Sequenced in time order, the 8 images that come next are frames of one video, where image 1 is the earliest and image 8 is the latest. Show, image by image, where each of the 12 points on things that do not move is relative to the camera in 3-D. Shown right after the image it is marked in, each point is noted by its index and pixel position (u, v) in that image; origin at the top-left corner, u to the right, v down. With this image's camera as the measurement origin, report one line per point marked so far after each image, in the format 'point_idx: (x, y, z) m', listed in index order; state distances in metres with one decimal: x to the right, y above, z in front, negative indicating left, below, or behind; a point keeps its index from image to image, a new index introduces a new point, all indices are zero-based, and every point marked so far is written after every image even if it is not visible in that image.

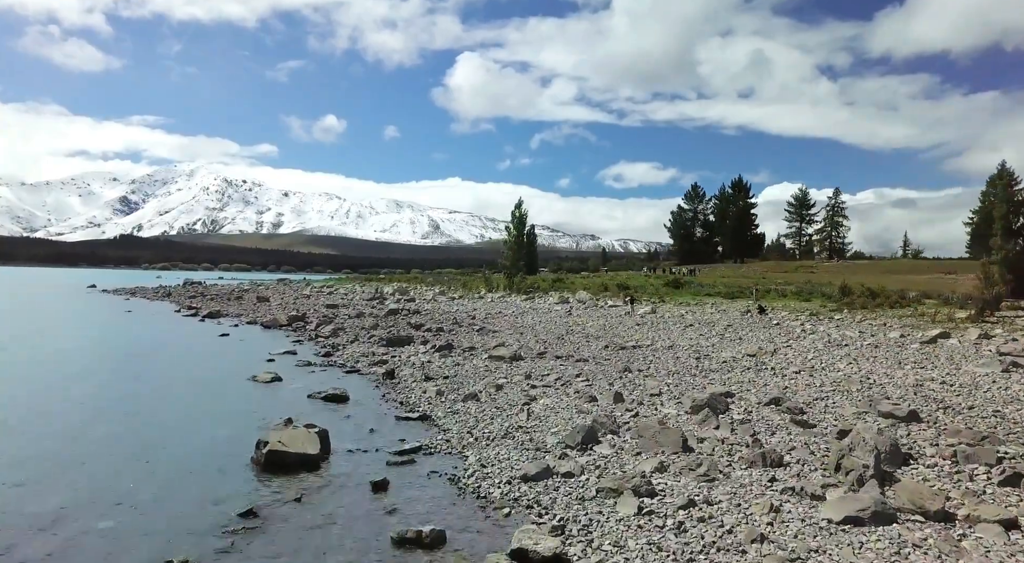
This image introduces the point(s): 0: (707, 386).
0: (+4.9, -2.7, +18.1) m
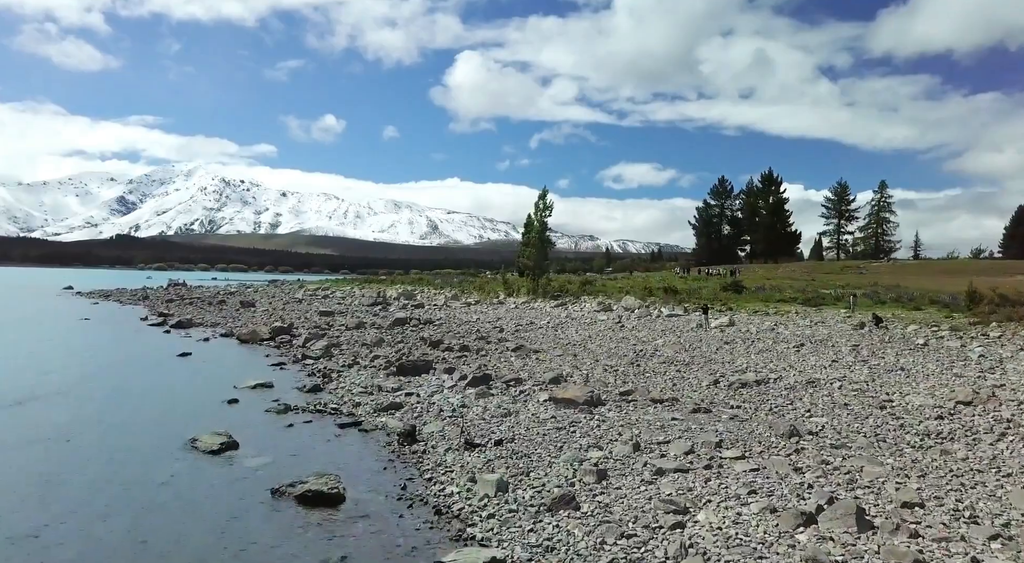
0: (+6.7, -2.8, +10.0) m
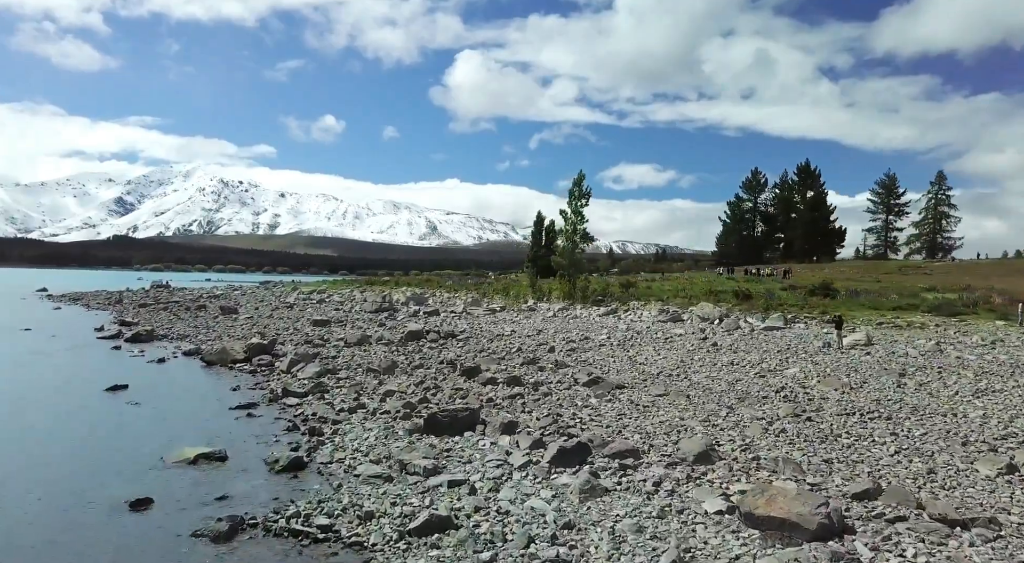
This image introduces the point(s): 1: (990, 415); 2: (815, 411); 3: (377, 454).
0: (+8.6, -2.9, +1.7) m
1: (+9.1, -2.6, +13.8) m
2: (+6.3, -2.6, +14.7) m
3: (-2.5, -3.1, +13.1) m
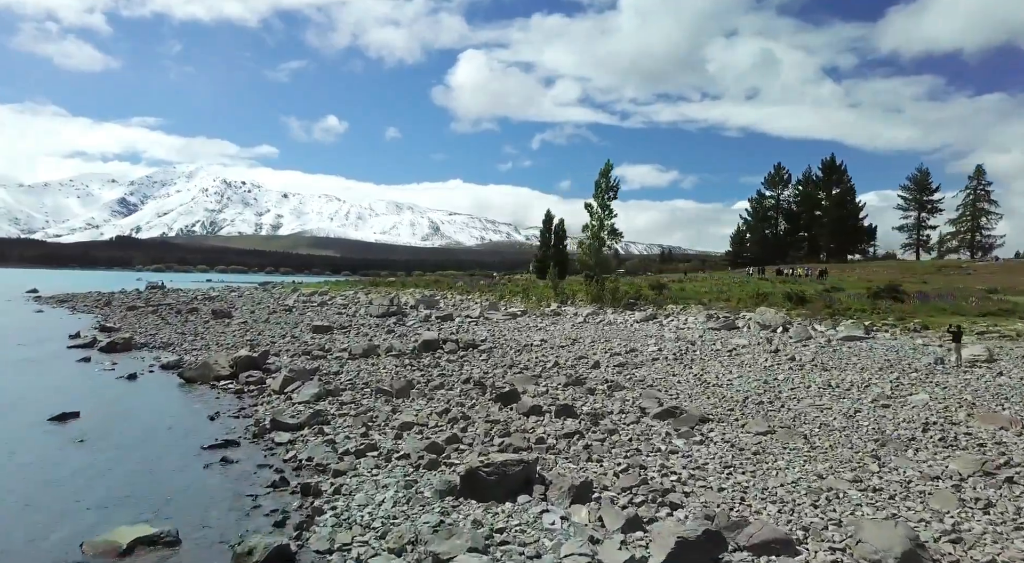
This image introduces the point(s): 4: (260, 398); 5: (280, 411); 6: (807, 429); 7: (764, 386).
0: (+9.6, -2.9, -2.5) m
1: (+10.2, -2.6, +9.6) m
2: (+7.3, -2.7, +10.5) m
3: (-1.4, -3.2, +8.9) m
4: (-7.0, -3.2, +19.9) m
5: (-5.7, -3.2, +17.6) m
6: (+5.5, -2.7, +13.3) m
7: (+6.2, -2.5, +17.5) m
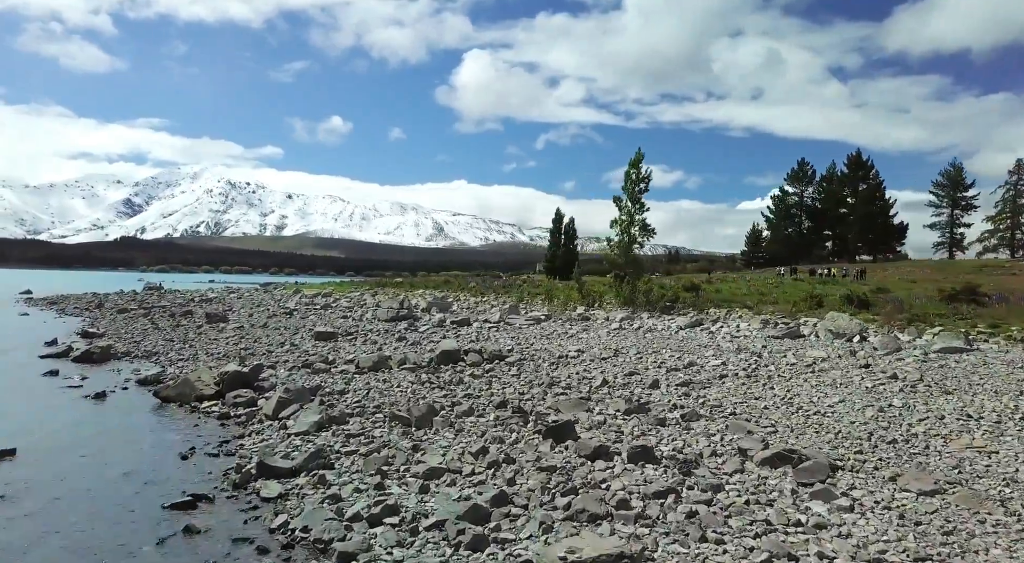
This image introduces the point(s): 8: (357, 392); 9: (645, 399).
0: (+10.5, -2.9, -6.2) m
1: (+11.1, -2.6, +5.9) m
2: (+8.3, -2.7, +6.8) m
3: (-0.5, -3.2, +5.3) m
4: (-6.0, -3.3, +16.3) m
5: (-4.7, -3.2, +14.0) m
6: (+6.4, -2.8, +9.6) m
7: (+7.1, -2.6, +13.8) m
8: (-4.0, -2.8, +18.6) m
9: (+3.0, -2.6, +16.4) m
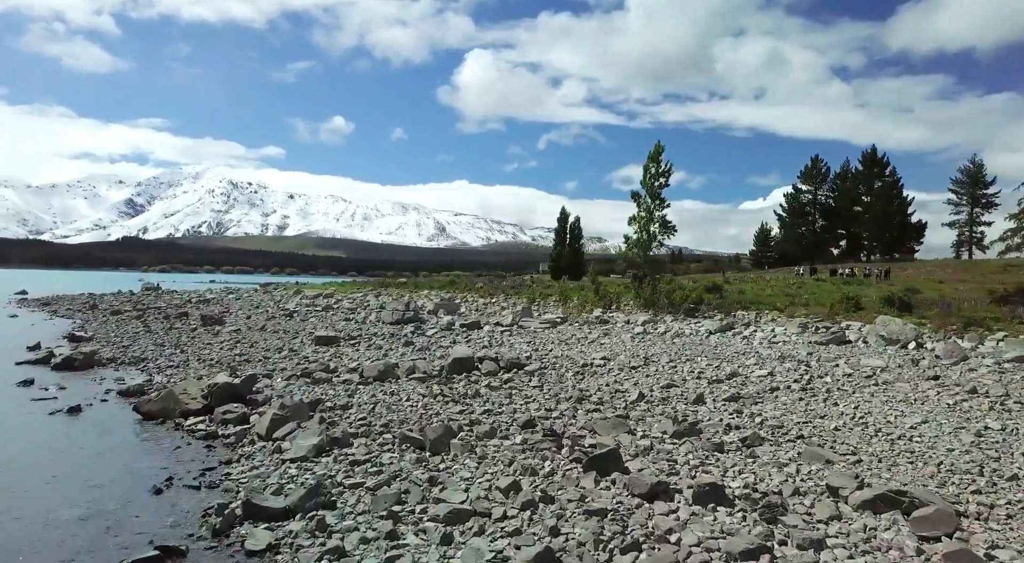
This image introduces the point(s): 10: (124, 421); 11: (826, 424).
0: (+10.9, -3.0, -8.3) m
1: (+11.6, -2.7, +3.8) m
2: (+8.8, -2.7, +4.7) m
3: (0.0, -3.2, +3.2) m
4: (-5.4, -3.3, +14.2) m
5: (-4.2, -3.3, +12.0) m
6: (+7.0, -2.8, +7.5) m
7: (+7.7, -2.6, +11.7) m
8: (-3.4, -2.9, +16.5) m
9: (+3.6, -2.7, +14.3) m
10: (-9.0, -3.2, +16.6) m
11: (+5.8, -2.6, +13.3) m
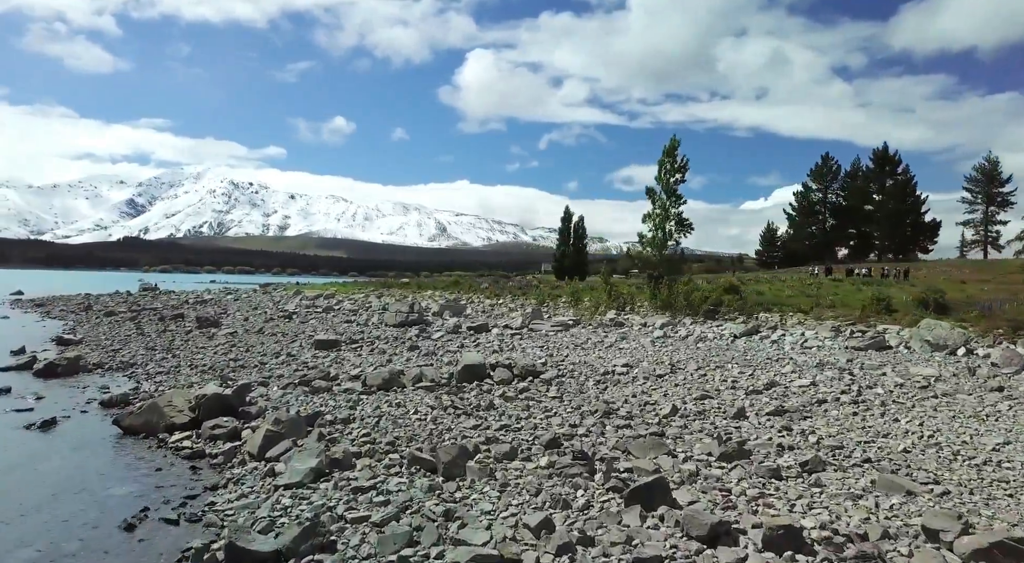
0: (+11.3, -3.0, -9.9) m
1: (+12.0, -2.7, +2.2) m
2: (+9.2, -2.8, +3.1) m
3: (+0.4, -3.2, +1.6) m
4: (-5.0, -3.3, +12.6) m
5: (-3.8, -3.3, +10.4) m
6: (+7.4, -2.8, +5.9) m
7: (+8.1, -2.6, +10.1) m
8: (-3.0, -2.9, +15.0) m
9: (+4.0, -2.7, +12.7) m
10: (-8.6, -3.2, +15.1) m
11: (+6.2, -2.7, +11.8) m
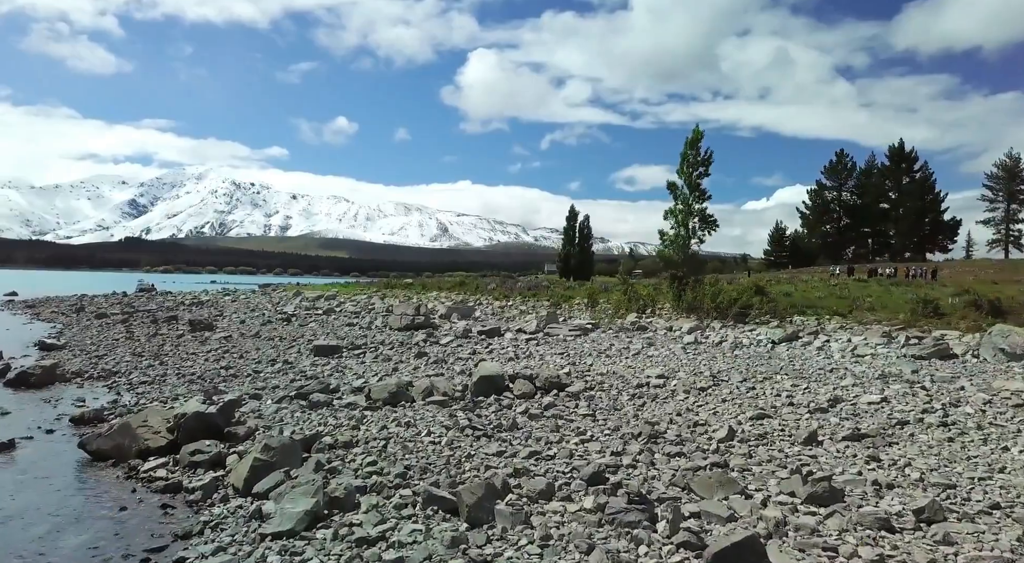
0: (+11.8, -3.0, -12.0) m
1: (+12.5, -2.7, 0.0) m
2: (+9.7, -2.8, +0.9) m
3: (+0.9, -3.3, -0.5) m
4: (-4.5, -3.3, +10.5) m
5: (-3.3, -3.3, +8.3) m
6: (+7.9, -2.8, +3.8) m
7: (+8.6, -2.6, +8.0) m
8: (-2.5, -2.9, +12.8) m
9: (+4.5, -2.7, +10.6) m
10: (-8.0, -3.3, +13.0) m
11: (+6.7, -2.7, +9.6) m
